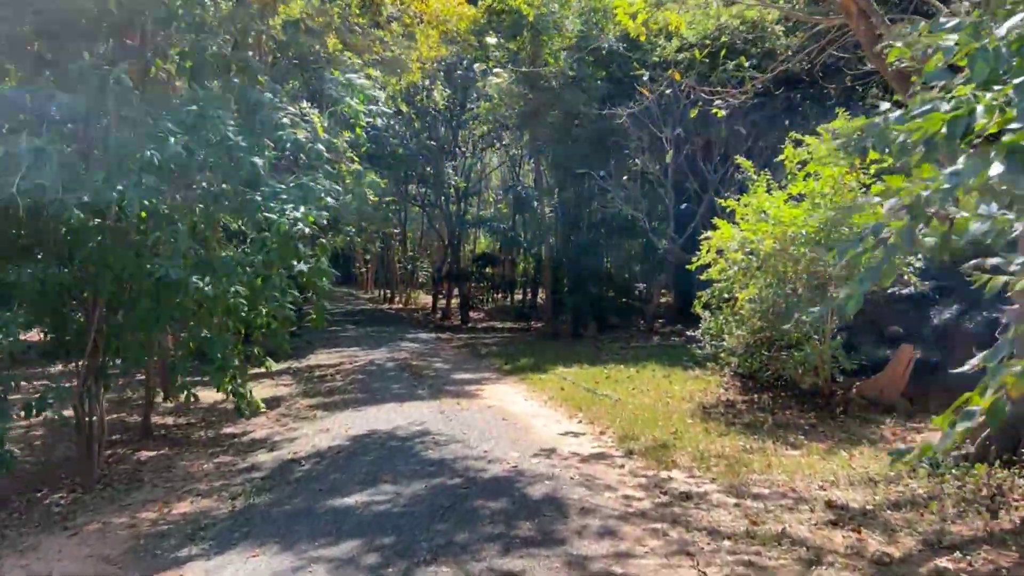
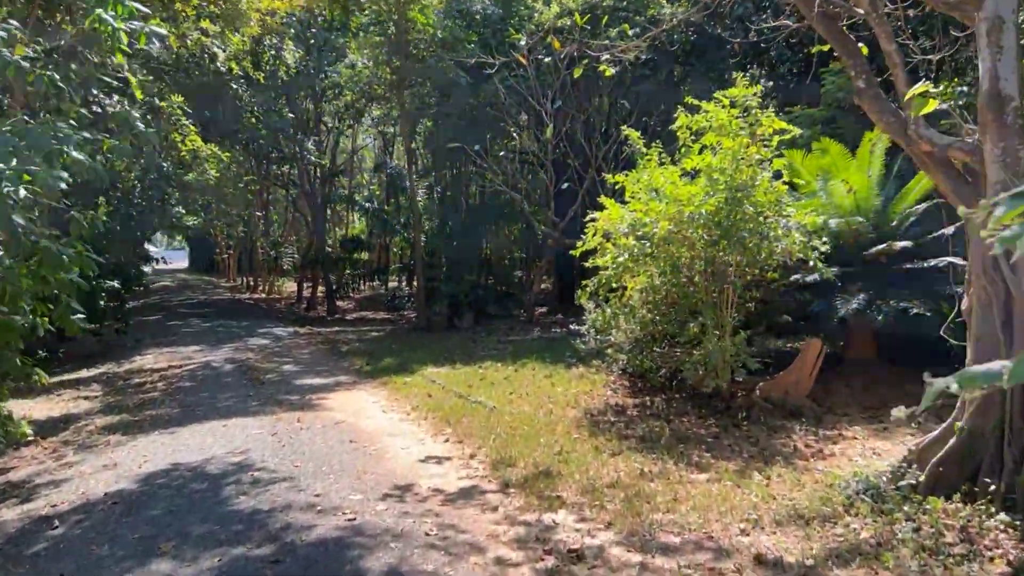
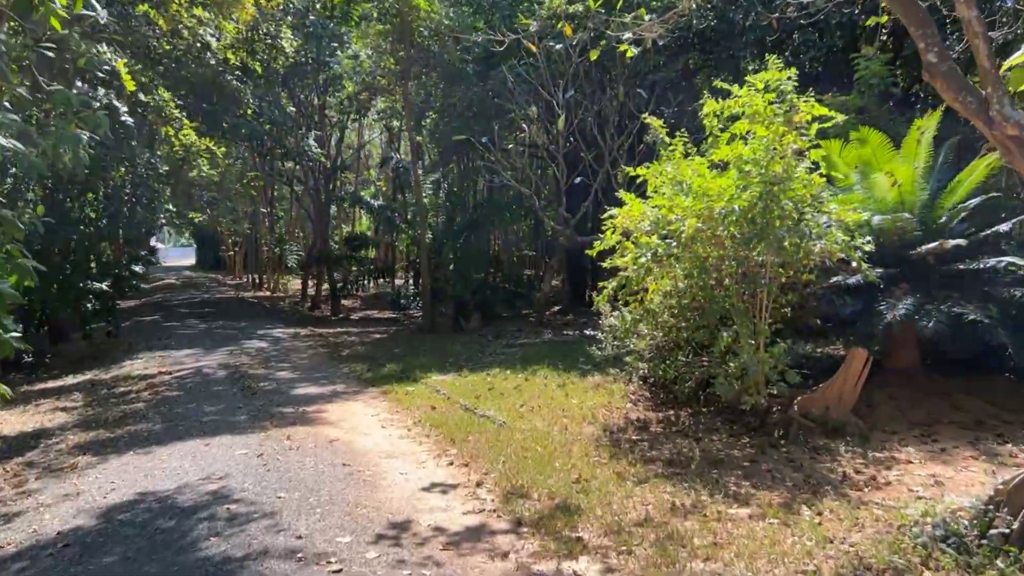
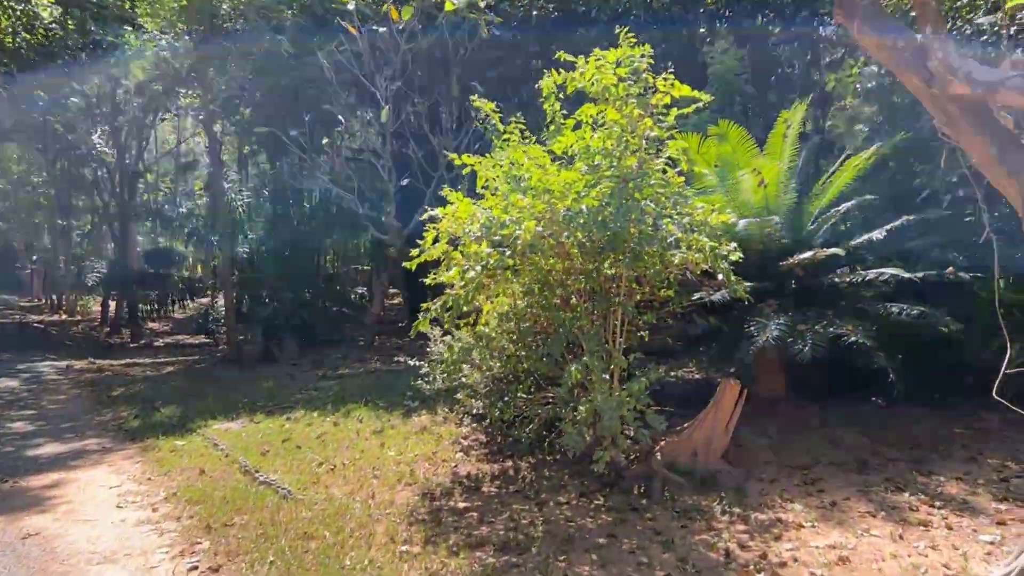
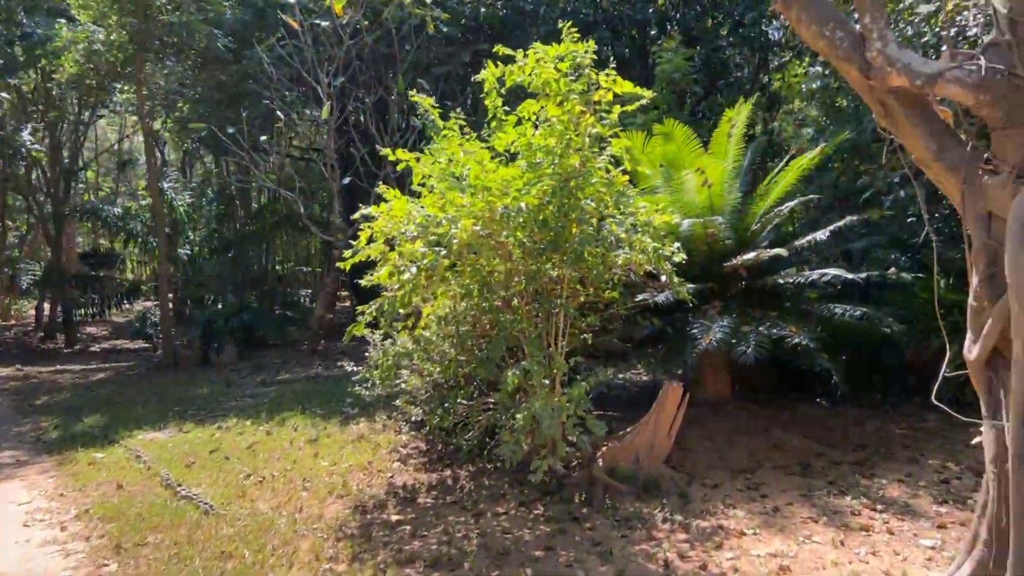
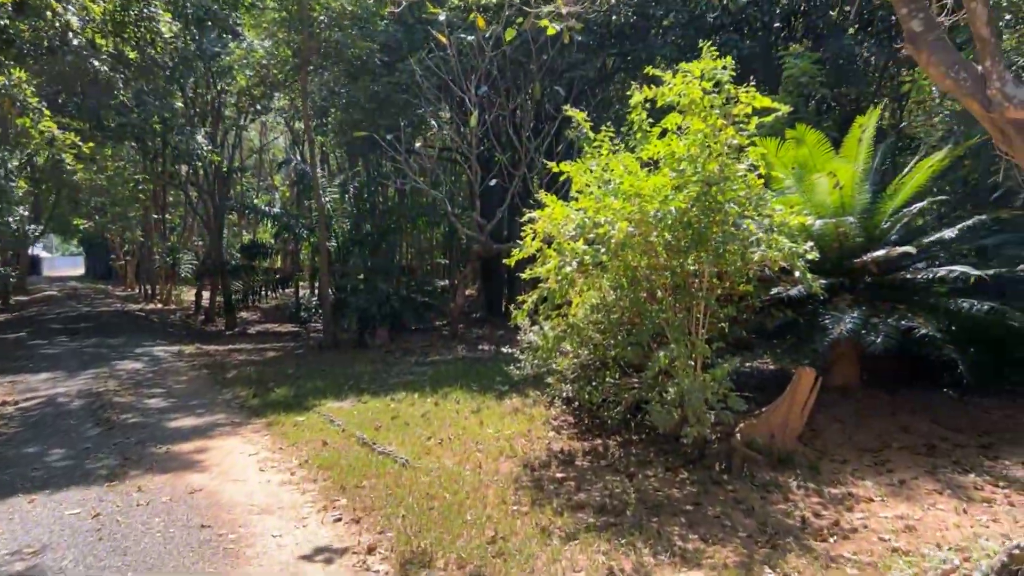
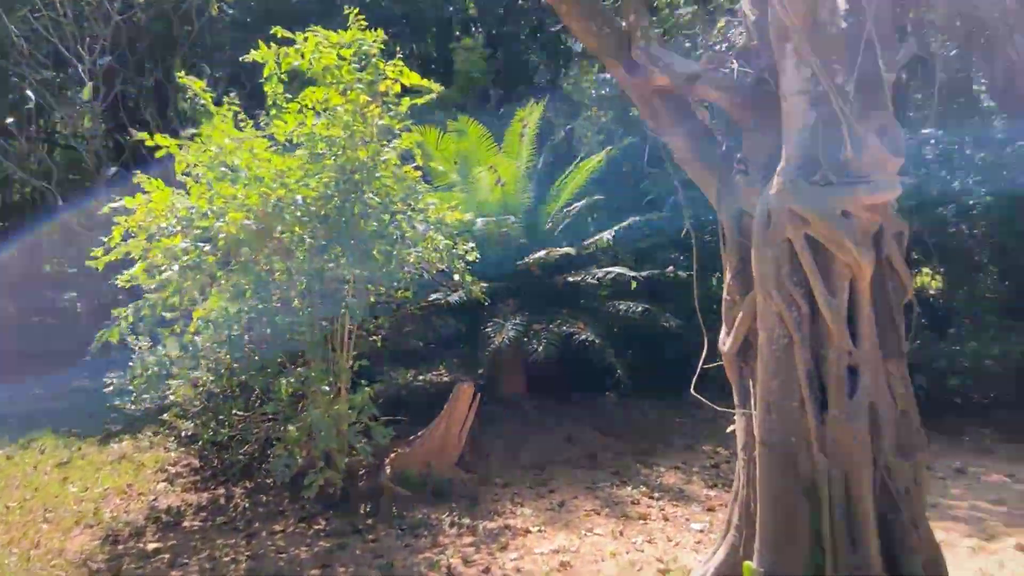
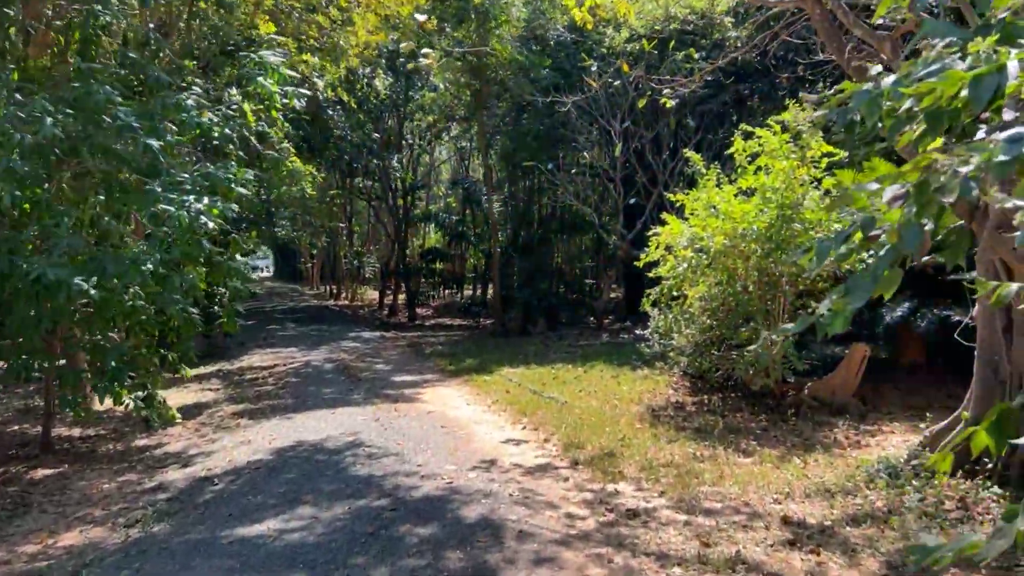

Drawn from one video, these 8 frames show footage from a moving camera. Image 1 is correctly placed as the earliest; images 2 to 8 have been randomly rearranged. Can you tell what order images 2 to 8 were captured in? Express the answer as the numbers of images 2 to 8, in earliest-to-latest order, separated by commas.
8, 2, 3, 6, 4, 5, 7
